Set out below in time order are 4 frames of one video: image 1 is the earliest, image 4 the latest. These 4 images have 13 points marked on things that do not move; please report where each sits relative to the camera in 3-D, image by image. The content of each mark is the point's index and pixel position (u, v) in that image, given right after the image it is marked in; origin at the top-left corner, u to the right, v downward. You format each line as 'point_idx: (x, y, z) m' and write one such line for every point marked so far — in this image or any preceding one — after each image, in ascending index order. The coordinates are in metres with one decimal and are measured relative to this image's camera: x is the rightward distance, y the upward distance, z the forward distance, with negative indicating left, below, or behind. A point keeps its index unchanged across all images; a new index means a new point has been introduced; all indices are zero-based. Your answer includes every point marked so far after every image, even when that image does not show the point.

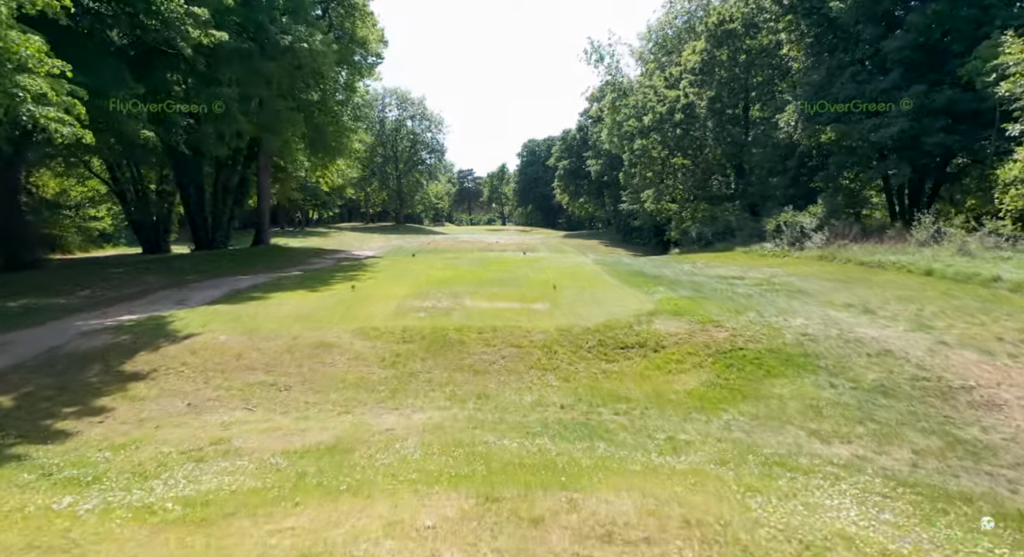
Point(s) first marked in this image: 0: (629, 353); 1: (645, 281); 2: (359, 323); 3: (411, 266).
0: (+1.3, -0.8, +7.8) m
1: (+2.3, -0.1, +12.4) m
2: (-1.8, -0.5, +8.4) m
3: (-2.4, +0.2, +16.3) m
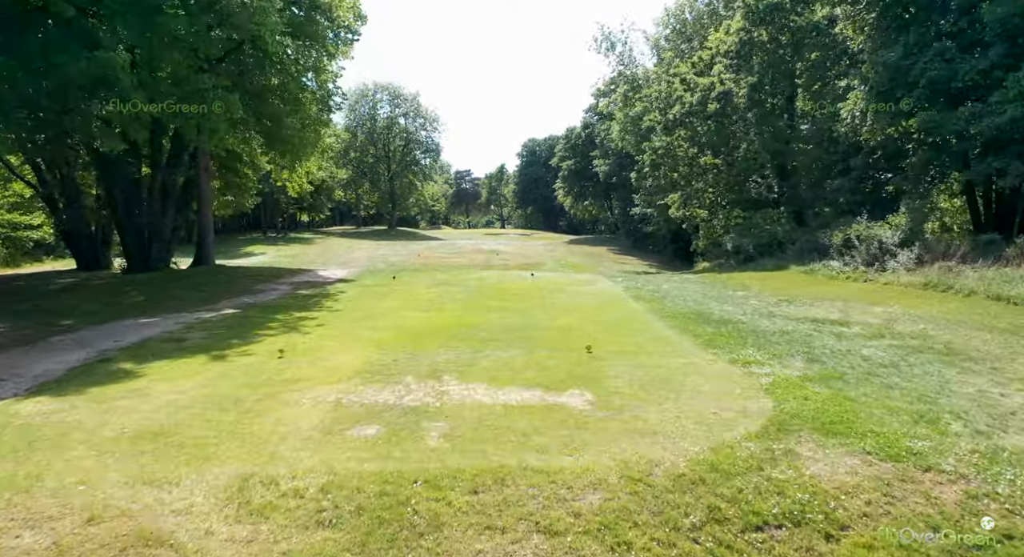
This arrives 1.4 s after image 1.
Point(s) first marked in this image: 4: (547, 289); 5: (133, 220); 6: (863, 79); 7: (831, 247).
0: (+1.4, -1.4, +3.8) m
1: (+2.4, -0.7, +8.4) m
2: (-1.7, -1.2, +4.4) m
3: (-2.2, -0.4, +12.4) m
4: (+0.7, -0.2, +13.5) m
5: (-9.3, +1.4, +17.3) m
6: (+8.9, +5.1, +18.0) m
7: (+7.8, +0.8, +17.4) m
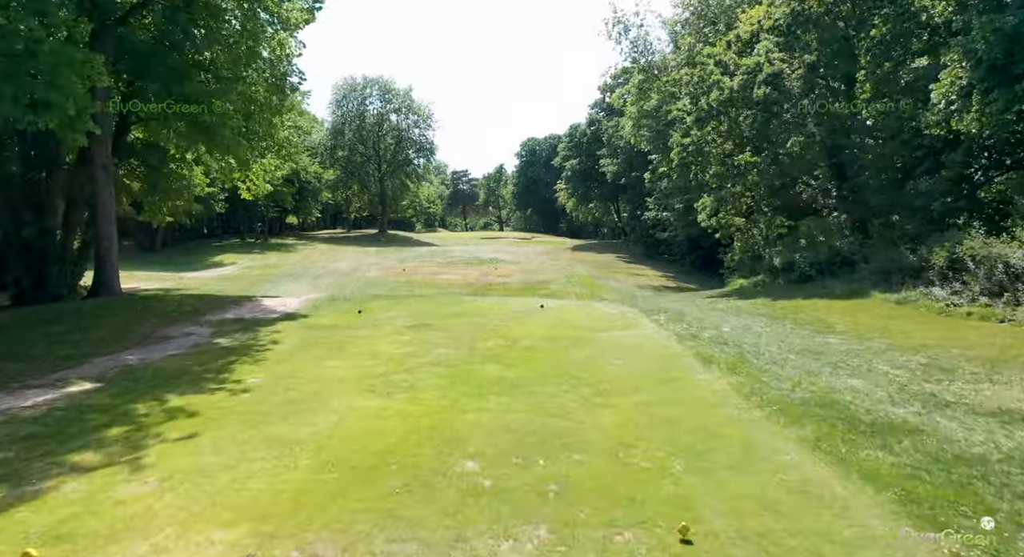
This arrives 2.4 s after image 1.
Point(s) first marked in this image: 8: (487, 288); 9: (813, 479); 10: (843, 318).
0: (+1.5, -2.0, -0.2) m
1: (+2.5, -1.2, +4.4) m
2: (-1.6, -1.7, +0.4) m
3: (-2.2, -1.0, +8.4) m
4: (+0.7, -0.8, +9.5) m
5: (-9.3, +0.8, +13.3) m
6: (+8.9, +4.5, +14.1) m
7: (+7.9, +0.2, +13.4) m
8: (-0.7, -0.2, +19.4) m
9: (+1.9, -1.3, +4.5) m
10: (+5.7, -0.7, +12.1) m
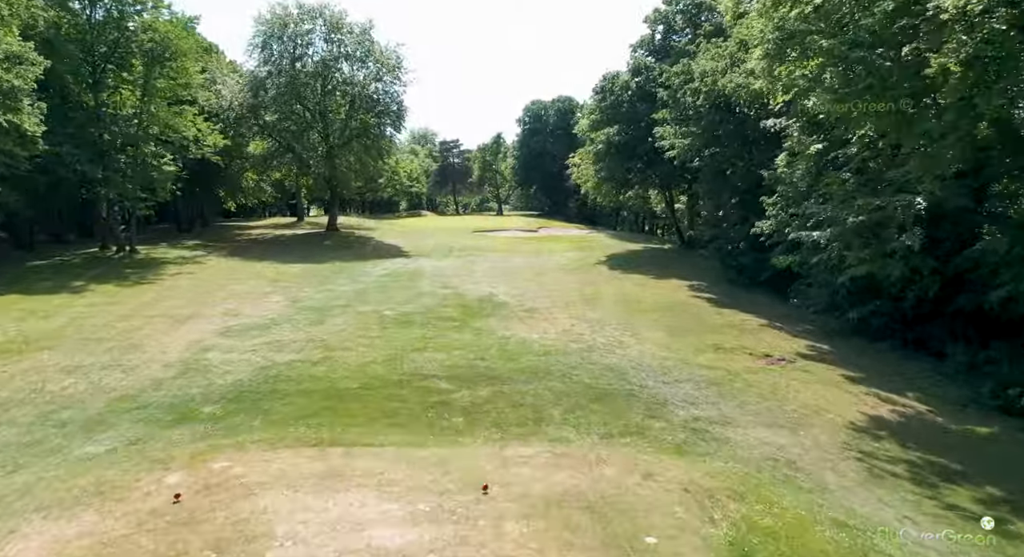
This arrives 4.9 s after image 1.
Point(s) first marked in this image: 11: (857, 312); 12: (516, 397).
0: (+1.8, -5.5, -17.1) m
1: (+2.8, -4.6, -12.5) m
2: (-1.3, -5.2, -16.5) m
3: (-1.8, -4.1, -8.6) m
4: (+1.0, -3.9, -7.5) m
5: (-9.0, -2.1, -3.7) m
6: (+9.2, +1.6, -3.1) m
7: (+8.1, -2.8, -3.6) m
8: (-0.4, -2.9, +2.4) m
9: (+2.2, -4.6, -12.4) m
10: (+6.0, -3.7, -4.9) m
11: (+9.0, -0.8, +18.7) m
12: (0.0, -1.7, +12.6) m
